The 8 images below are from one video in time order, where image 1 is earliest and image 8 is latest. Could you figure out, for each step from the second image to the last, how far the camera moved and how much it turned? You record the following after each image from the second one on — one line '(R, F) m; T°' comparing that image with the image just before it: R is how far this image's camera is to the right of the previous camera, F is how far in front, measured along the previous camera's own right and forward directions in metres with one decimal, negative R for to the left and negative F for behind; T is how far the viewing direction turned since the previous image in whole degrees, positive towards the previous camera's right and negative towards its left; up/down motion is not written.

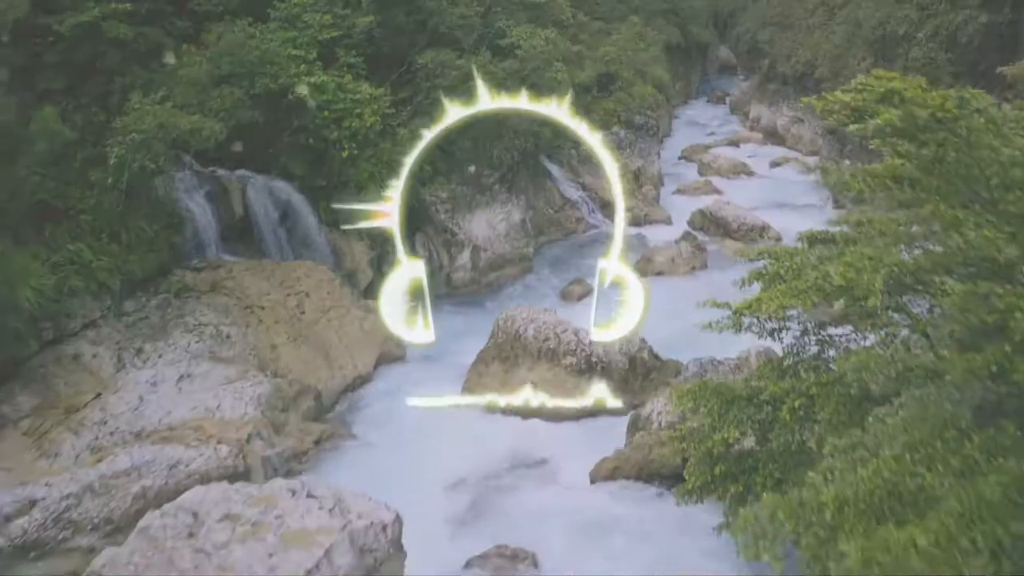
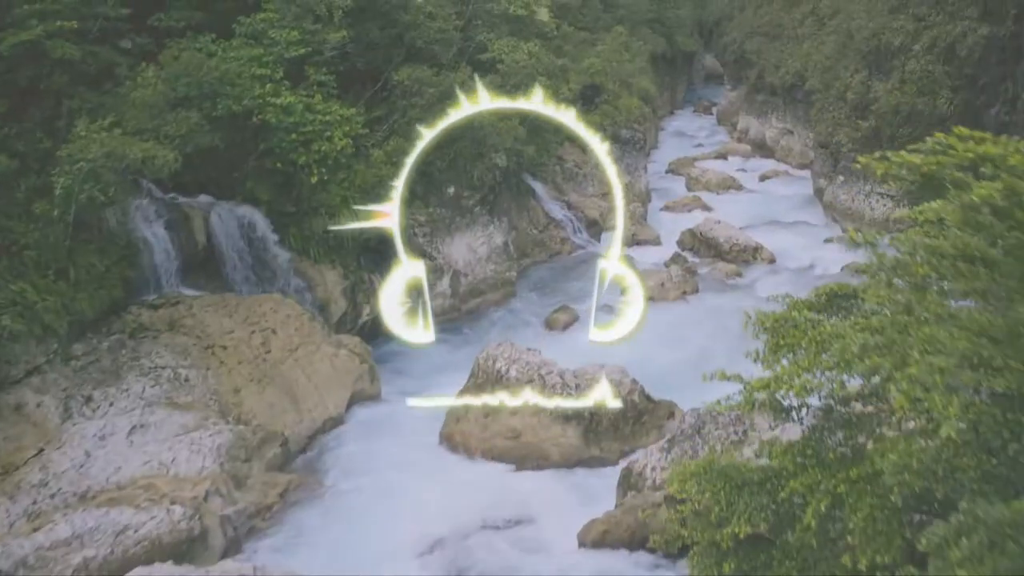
(0.0, +0.7) m; +1°
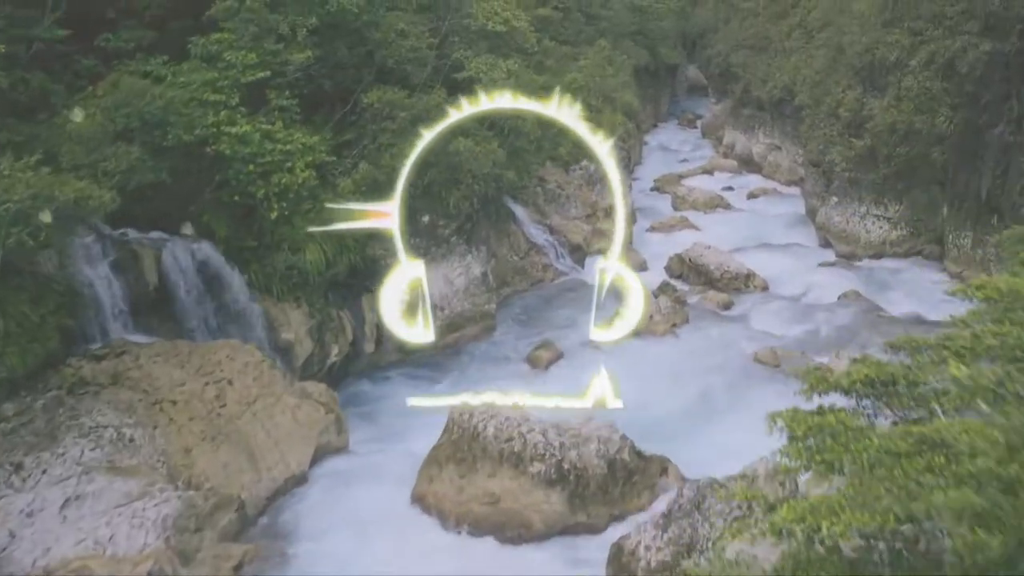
(0.0, +0.8) m; +1°
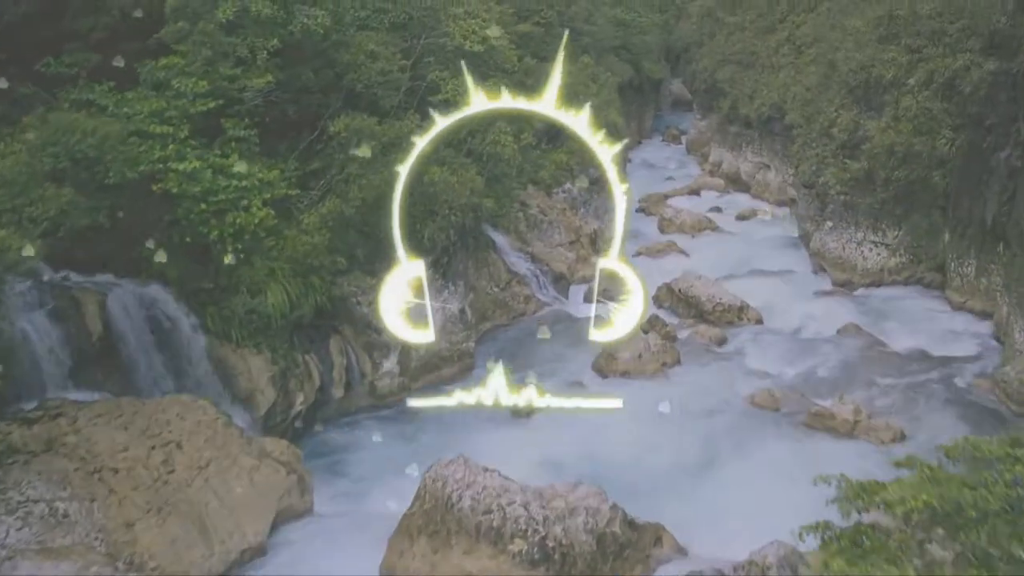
(0.0, +0.9) m; +1°
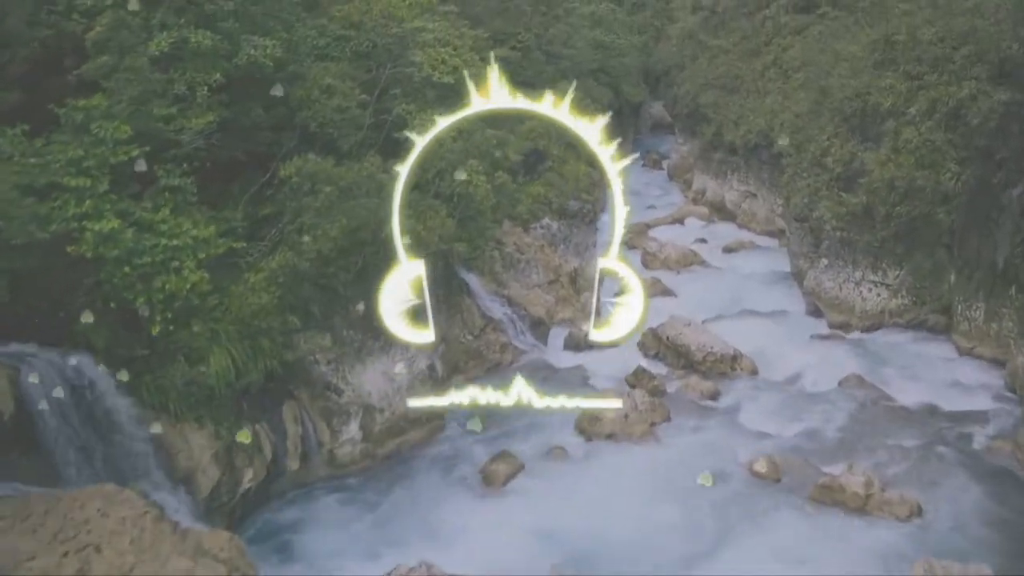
(0.0, +1.1) m; +1°
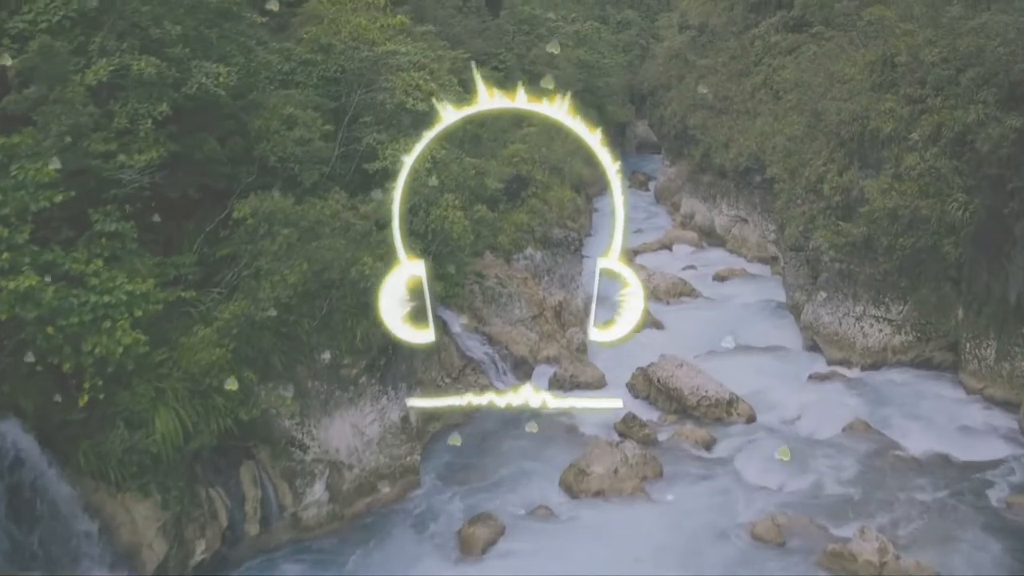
(0.0, +0.9) m; +1°
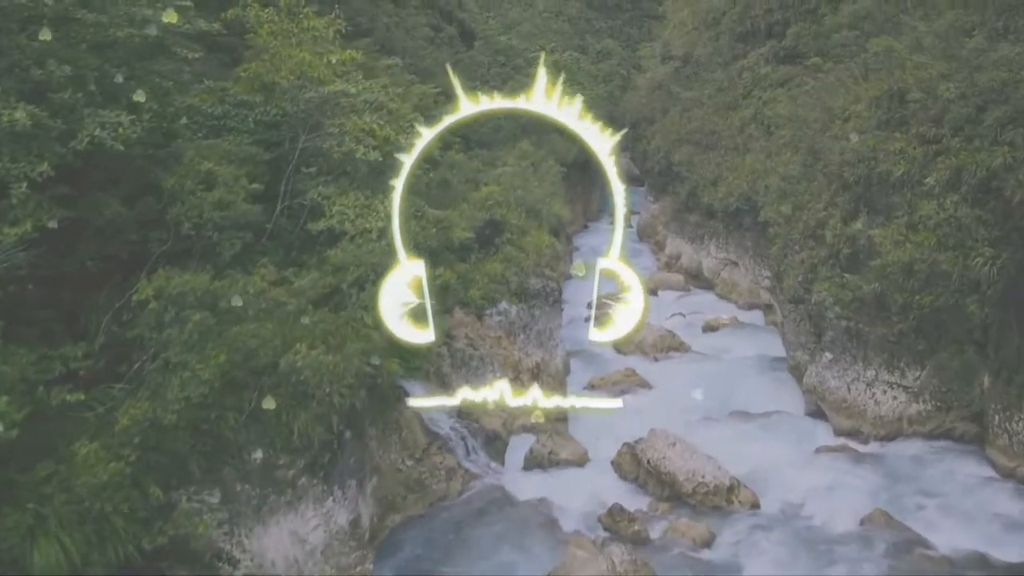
(+0.1, +1.6) m; +1°
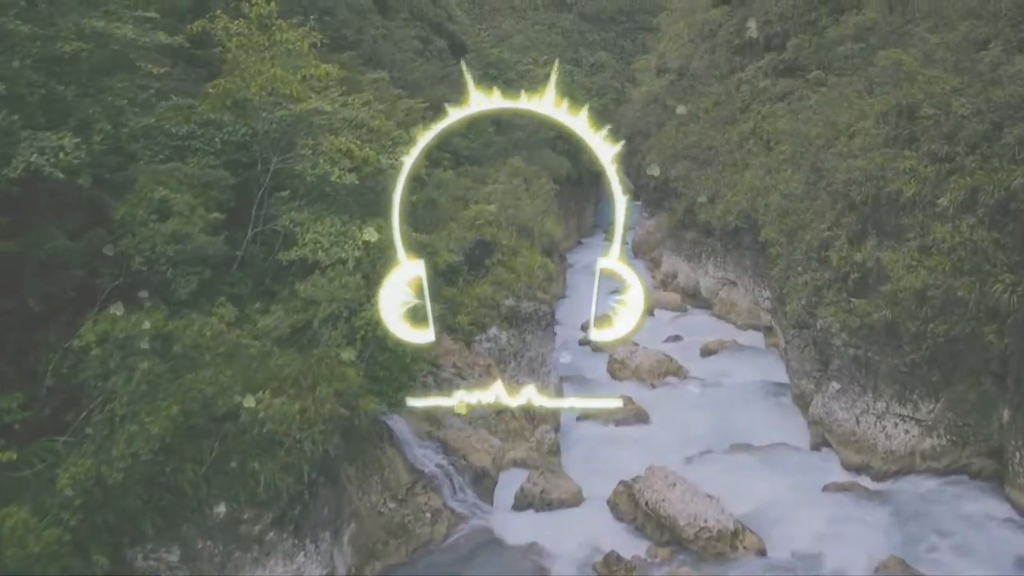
(0.0, +0.7) m; 0°
